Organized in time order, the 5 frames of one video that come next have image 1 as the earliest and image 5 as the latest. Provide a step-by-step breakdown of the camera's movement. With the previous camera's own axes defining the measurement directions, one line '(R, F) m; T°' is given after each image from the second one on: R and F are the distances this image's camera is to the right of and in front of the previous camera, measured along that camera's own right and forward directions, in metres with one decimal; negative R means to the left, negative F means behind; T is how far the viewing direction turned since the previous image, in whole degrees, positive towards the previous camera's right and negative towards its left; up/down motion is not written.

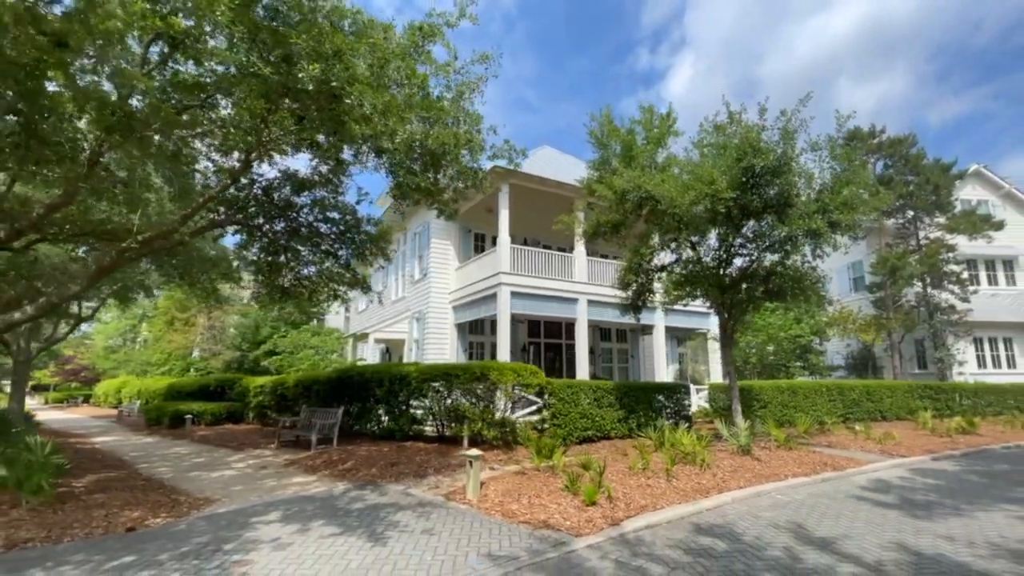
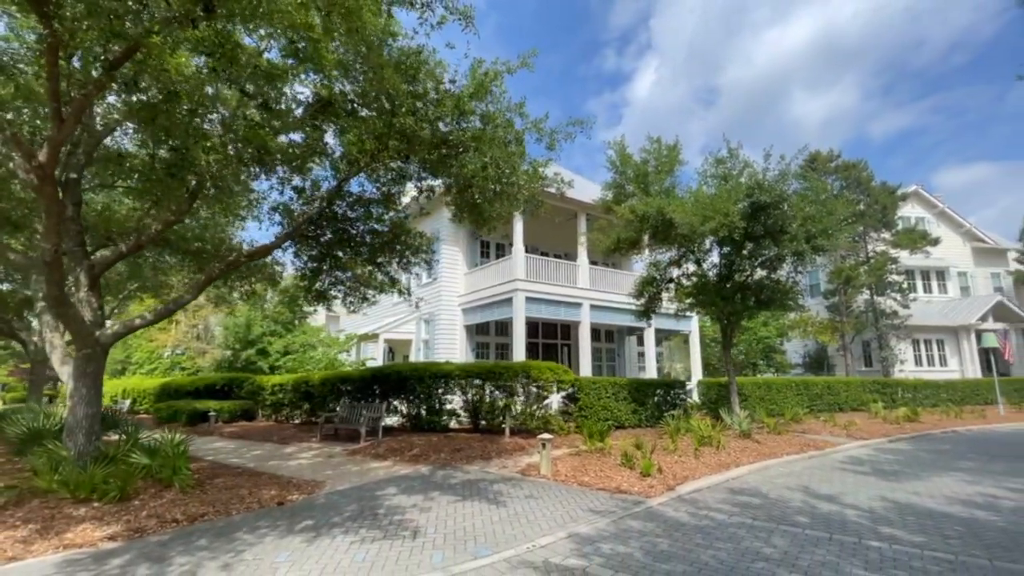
(-1.8, -1.3) m; +5°
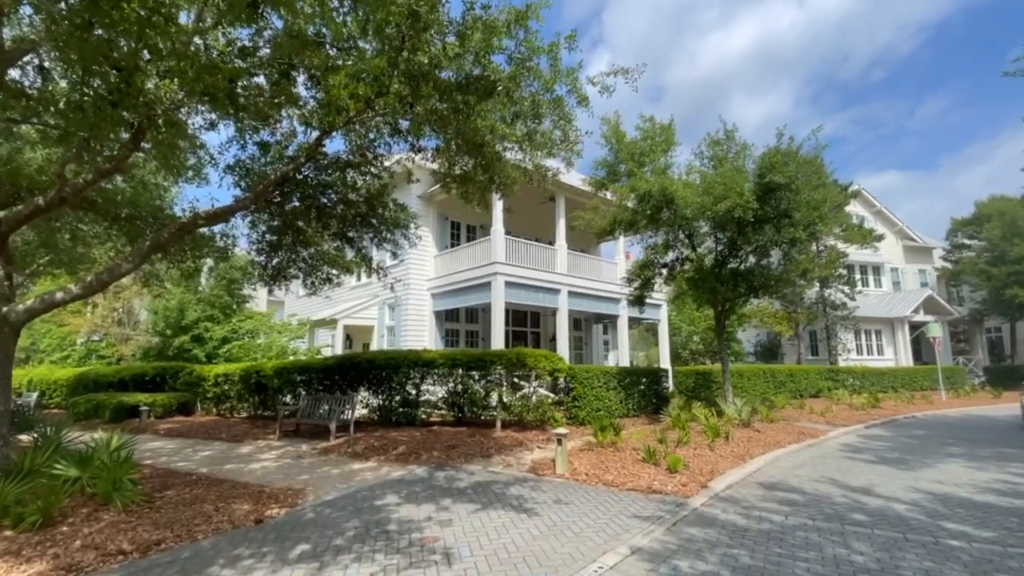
(-1.0, +1.0) m; +7°
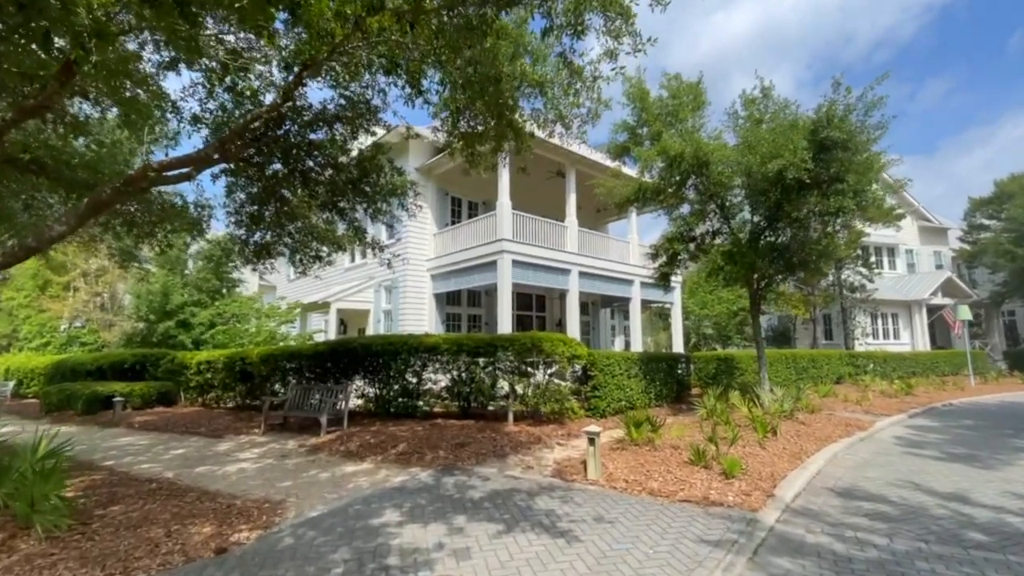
(-0.3, +1.2) m; 0°
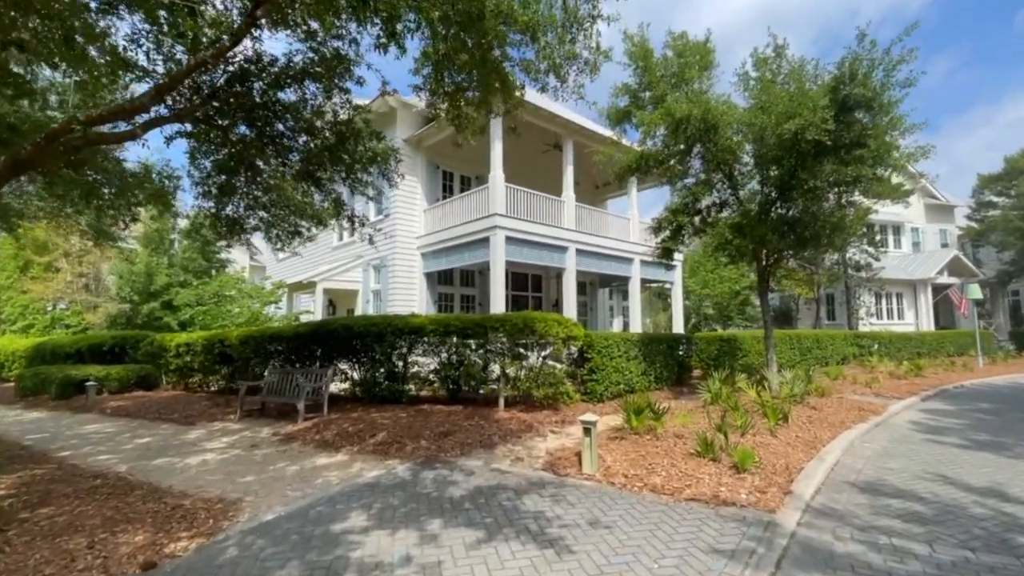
(+0.1, +0.7) m; 0°
